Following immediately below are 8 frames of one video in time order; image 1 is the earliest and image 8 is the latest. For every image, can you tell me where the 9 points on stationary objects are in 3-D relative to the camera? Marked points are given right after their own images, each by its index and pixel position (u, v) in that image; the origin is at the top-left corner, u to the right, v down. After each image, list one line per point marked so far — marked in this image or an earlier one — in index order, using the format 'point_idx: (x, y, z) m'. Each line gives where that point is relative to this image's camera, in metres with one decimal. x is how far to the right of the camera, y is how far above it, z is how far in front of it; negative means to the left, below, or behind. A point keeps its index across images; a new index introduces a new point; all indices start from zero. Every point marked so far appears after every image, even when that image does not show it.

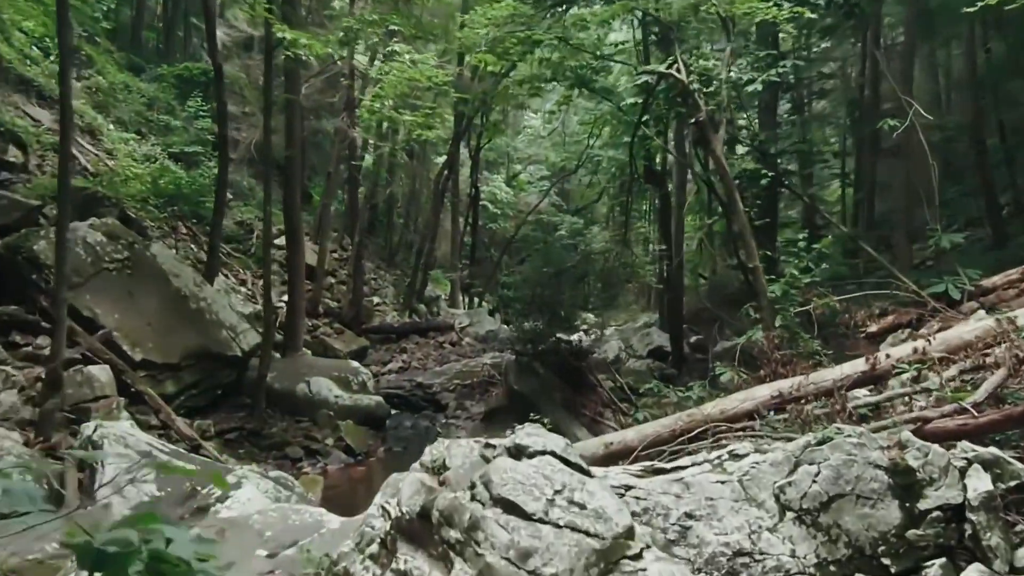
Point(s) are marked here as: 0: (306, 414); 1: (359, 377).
0: (-2.1, -1.3, +9.1) m
1: (-1.7, -1.0, +9.9) m
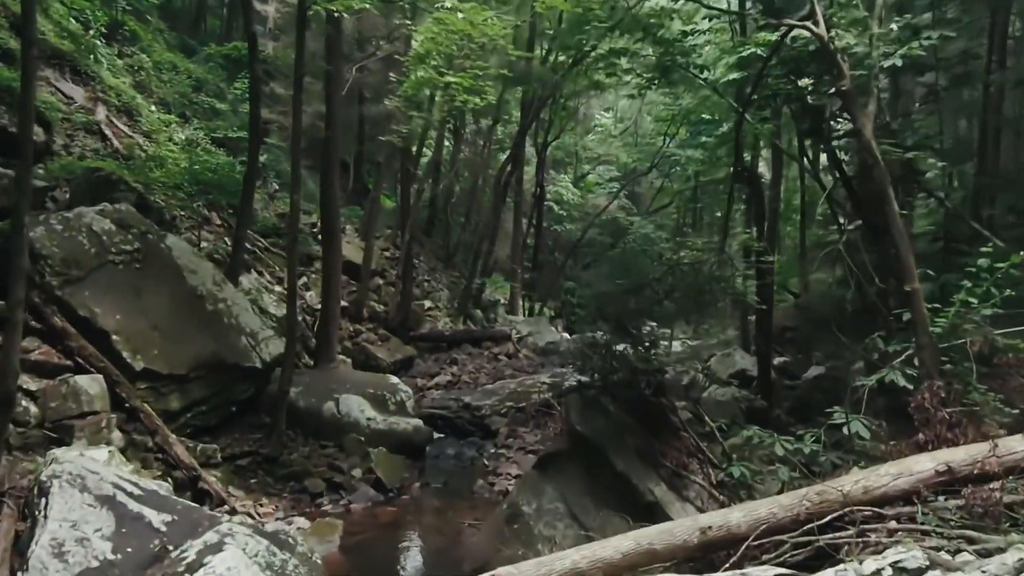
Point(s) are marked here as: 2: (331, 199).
0: (-1.5, -1.3, +7.8) m
1: (-1.1, -1.0, +8.6) m
2: (-1.9, +0.9, +9.1) m
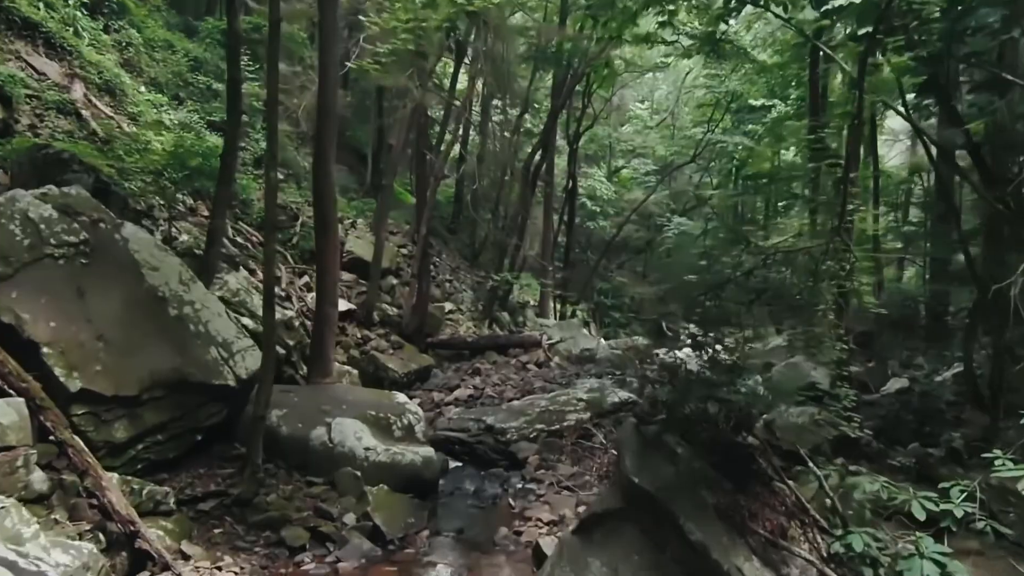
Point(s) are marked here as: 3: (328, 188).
0: (-1.3, -1.3, +6.3) m
1: (-0.9, -1.0, +7.2) m
2: (-1.6, +0.9, +7.6) m
3: (-1.6, +0.9, +7.7) m
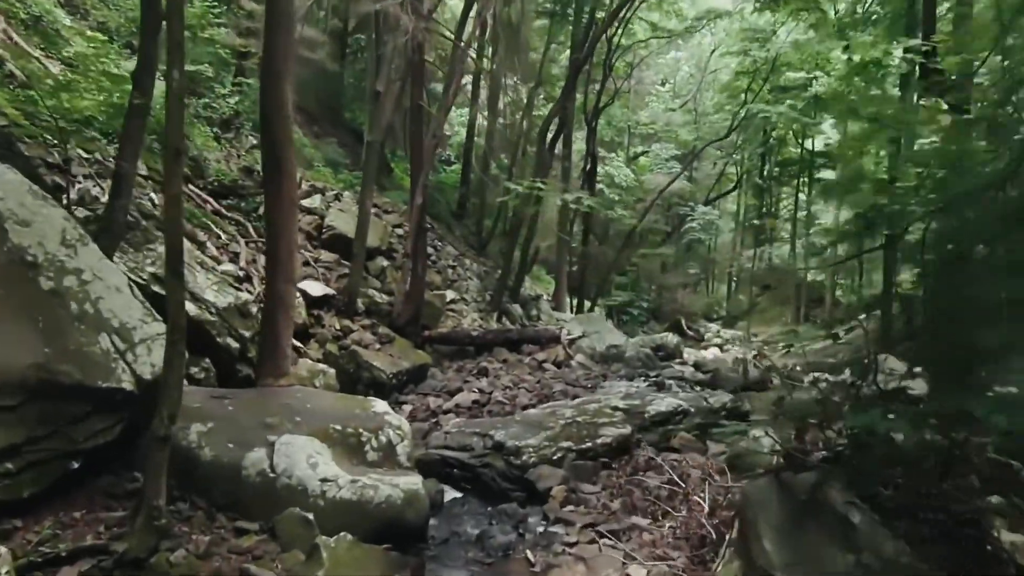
0: (-1.2, -1.1, +4.4) m
1: (-0.8, -0.9, +5.2) m
2: (-1.5, +1.1, +5.7) m
3: (-1.5, +1.0, +5.8) m
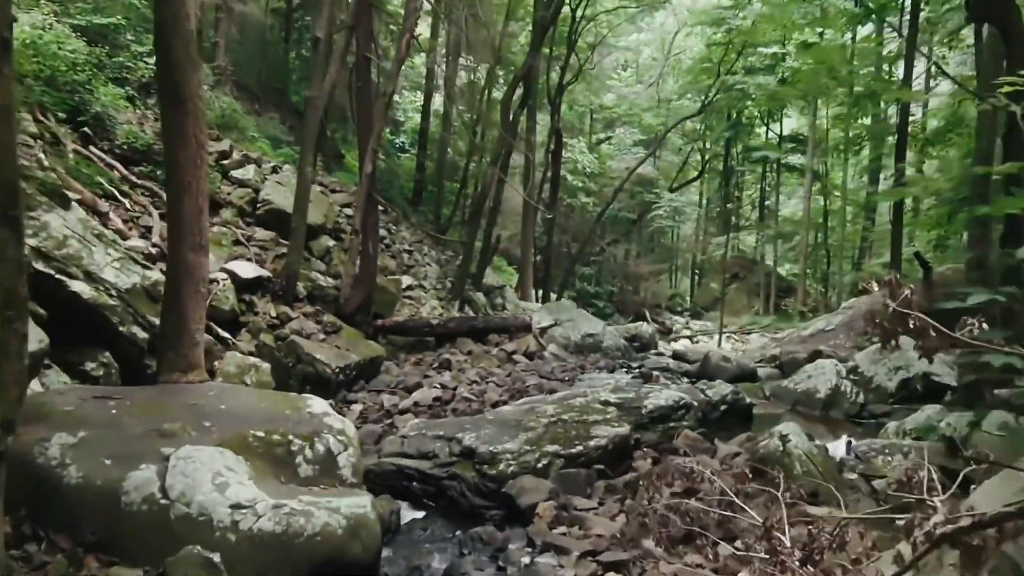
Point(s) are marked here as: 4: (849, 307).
0: (-1.3, -1.0, +3.2) m
1: (-0.9, -0.7, +4.0) m
2: (-1.6, +1.2, +4.5) m
3: (-1.6, +1.2, +4.6) m
4: (+4.6, -0.3, +12.2) m
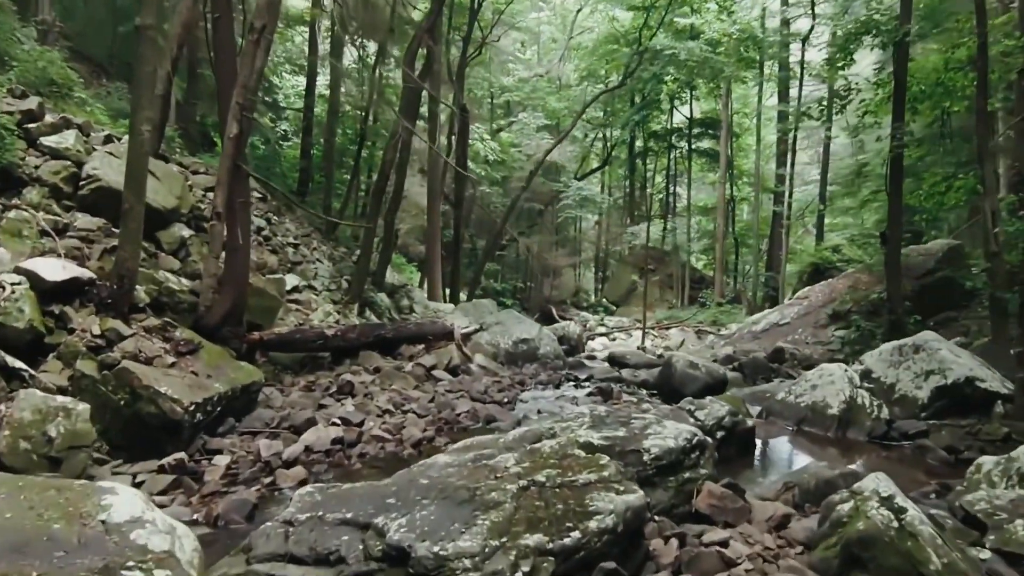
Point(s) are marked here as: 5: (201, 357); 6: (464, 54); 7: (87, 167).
0: (-1.2, -1.0, +1.2) m
1: (-0.9, -0.7, +2.1) m
2: (-1.8, +1.2, +2.4) m
3: (-1.8, +1.2, +2.5) m
4: (+3.5, -0.1, +10.8) m
5: (-1.9, -0.4, +5.5) m
6: (-0.8, +3.9, +15.2) m
7: (-2.9, +0.8, +6.2) m
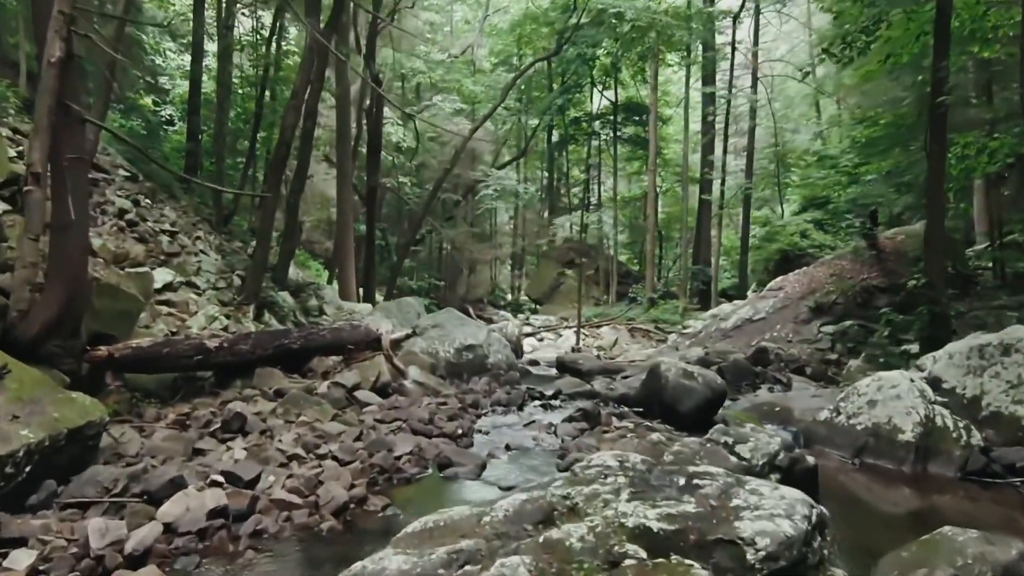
0: (-0.9, -1.0, -0.6) m
1: (-0.7, -0.7, +0.3) m
2: (-1.6, +1.2, +0.6) m
3: (-1.6, +1.2, +0.7) m
4: (+2.8, 0.0, +9.5) m
5: (-2.0, -0.4, +3.6) m
6: (-2.1, +3.9, +13.4) m
7: (-3.1, +0.8, +4.2) m
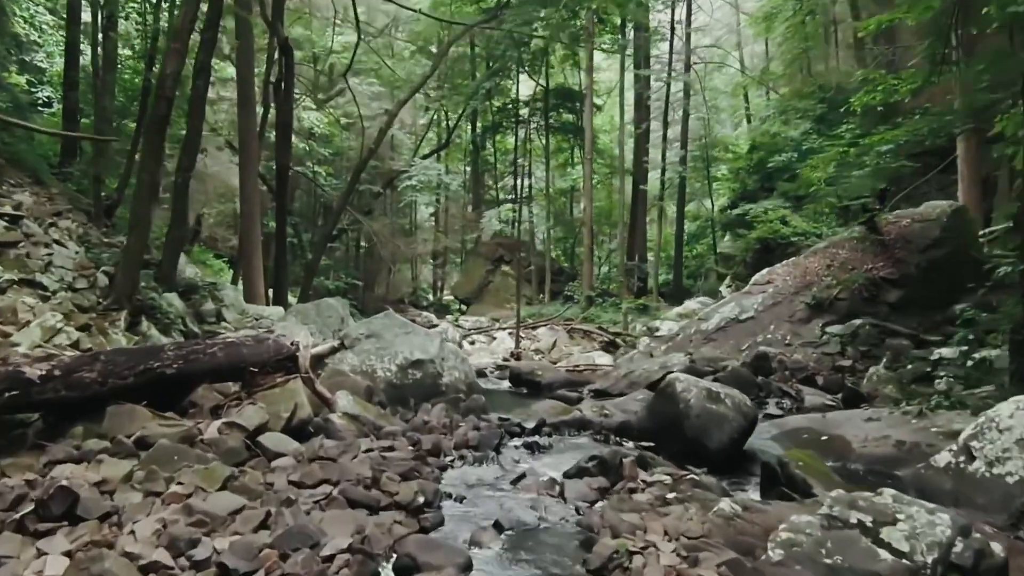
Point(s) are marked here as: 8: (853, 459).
0: (-0.5, -0.9, -2.2) m
1: (-0.3, -0.7, -1.3) m
2: (-1.3, +1.2, -1.1) m
3: (-1.3, +1.2, -1.0) m
4: (+2.3, 0.0, +8.2) m
5: (-2.0, -0.4, +1.8) m
6: (-3.0, +3.9, +11.6) m
7: (-3.2, +0.8, +2.3) m
8: (+1.6, -0.8, +4.2) m
